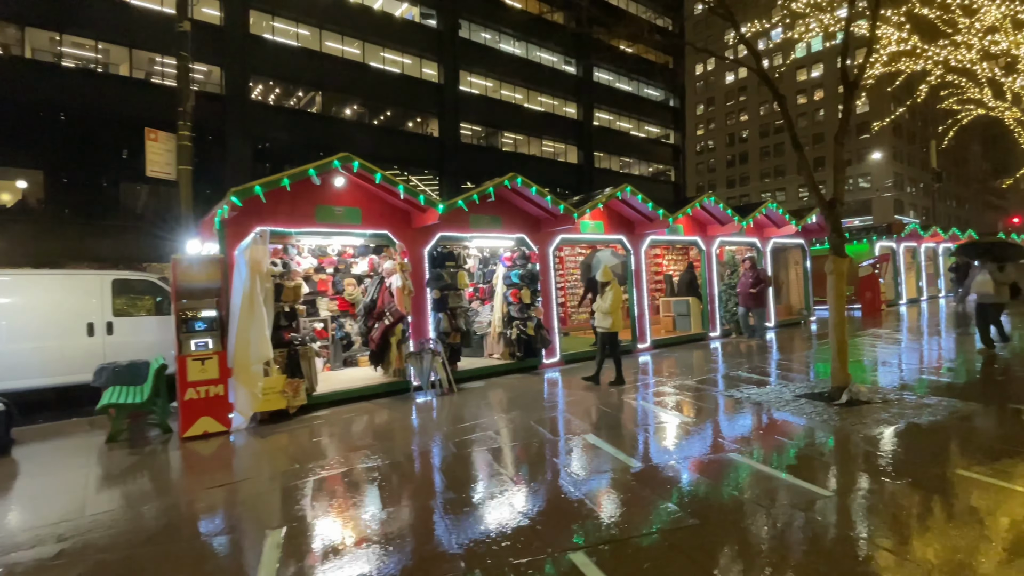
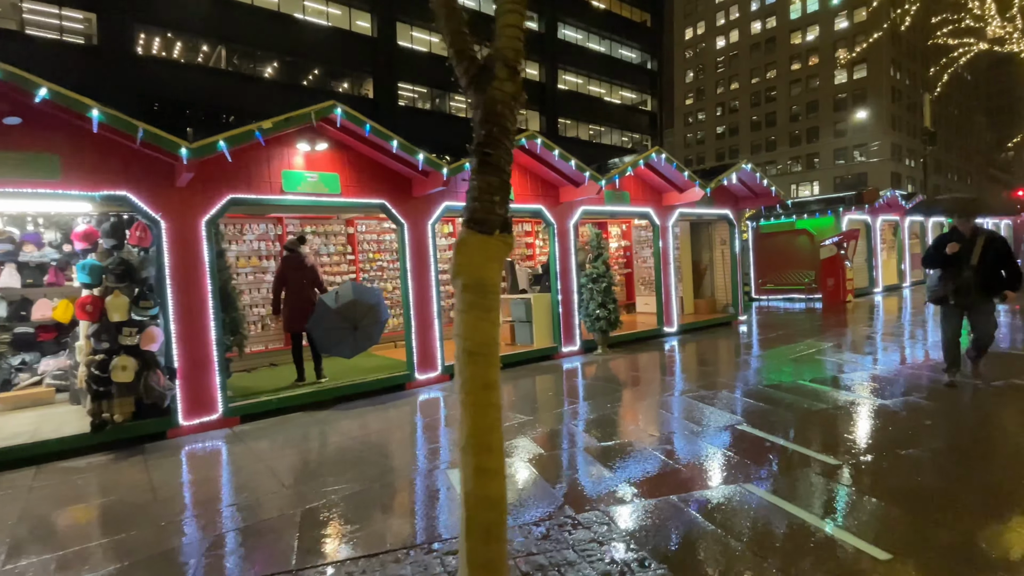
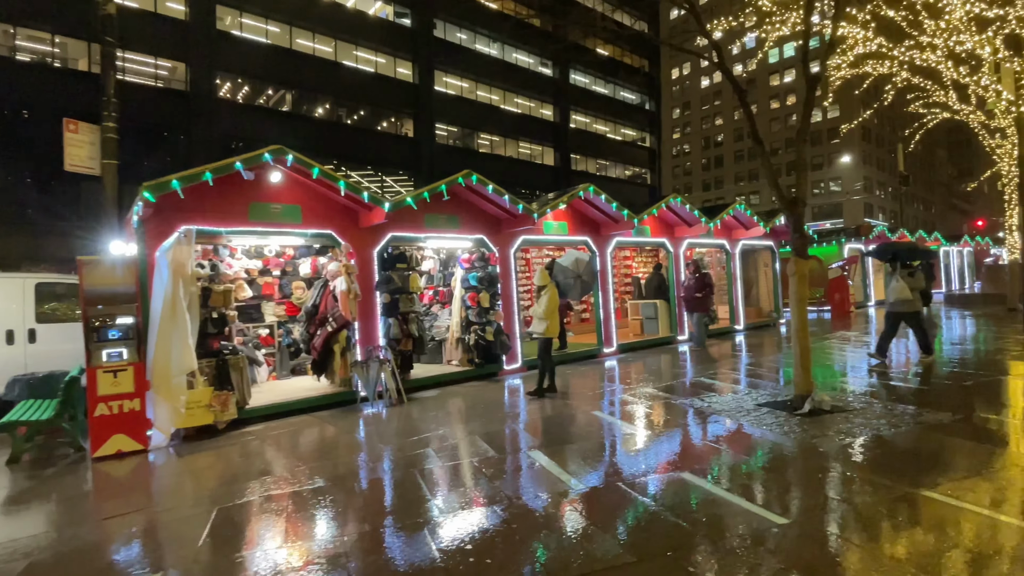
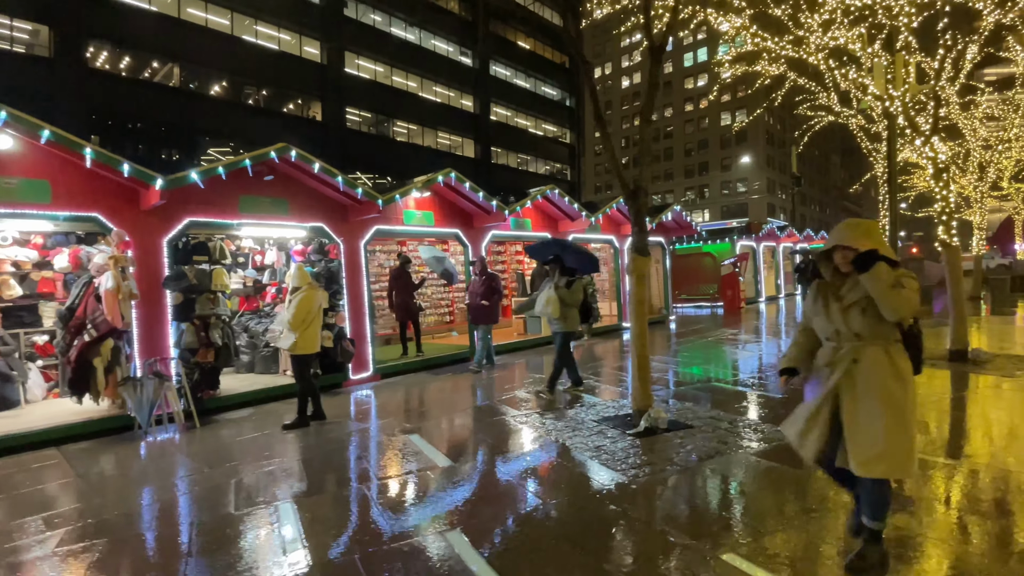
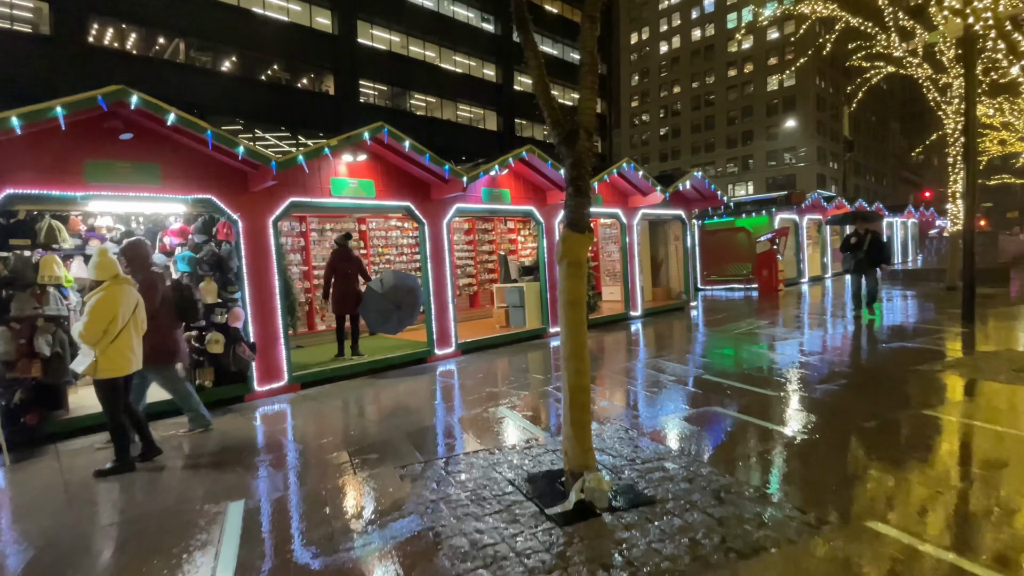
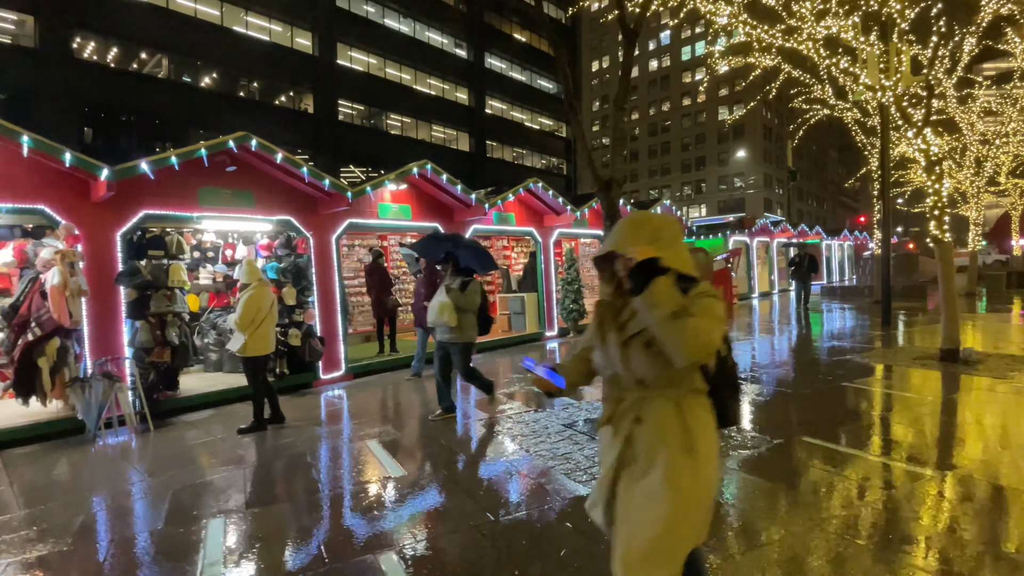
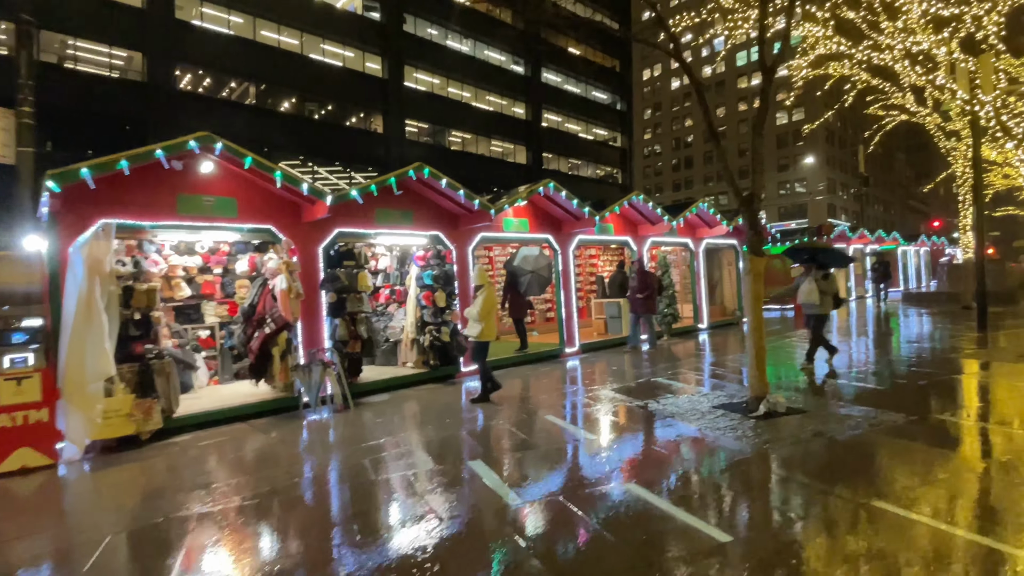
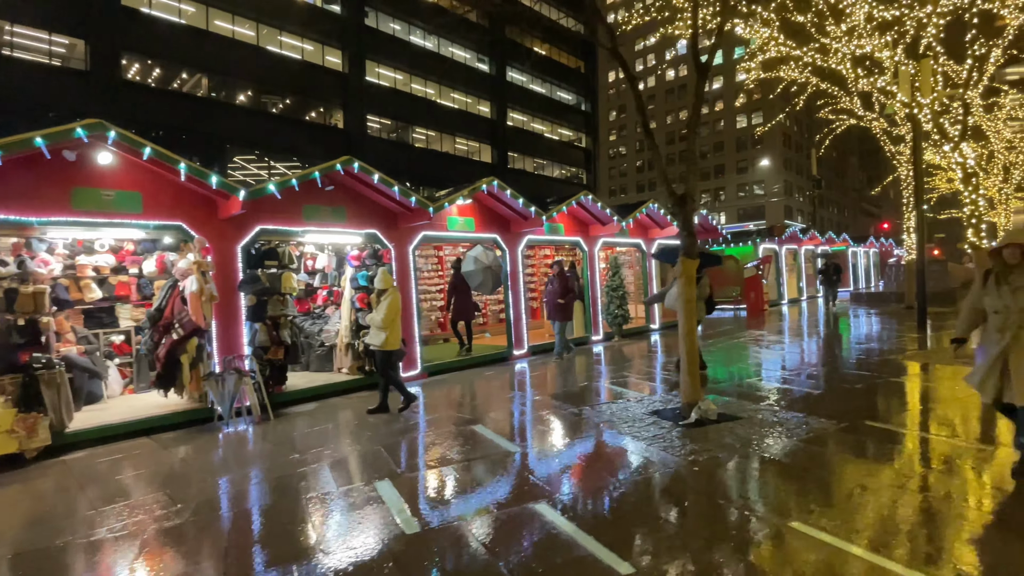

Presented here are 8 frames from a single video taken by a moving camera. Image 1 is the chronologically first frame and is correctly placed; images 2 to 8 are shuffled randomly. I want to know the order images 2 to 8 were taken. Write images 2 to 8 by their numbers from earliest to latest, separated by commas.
3, 7, 8, 4, 6, 5, 2
